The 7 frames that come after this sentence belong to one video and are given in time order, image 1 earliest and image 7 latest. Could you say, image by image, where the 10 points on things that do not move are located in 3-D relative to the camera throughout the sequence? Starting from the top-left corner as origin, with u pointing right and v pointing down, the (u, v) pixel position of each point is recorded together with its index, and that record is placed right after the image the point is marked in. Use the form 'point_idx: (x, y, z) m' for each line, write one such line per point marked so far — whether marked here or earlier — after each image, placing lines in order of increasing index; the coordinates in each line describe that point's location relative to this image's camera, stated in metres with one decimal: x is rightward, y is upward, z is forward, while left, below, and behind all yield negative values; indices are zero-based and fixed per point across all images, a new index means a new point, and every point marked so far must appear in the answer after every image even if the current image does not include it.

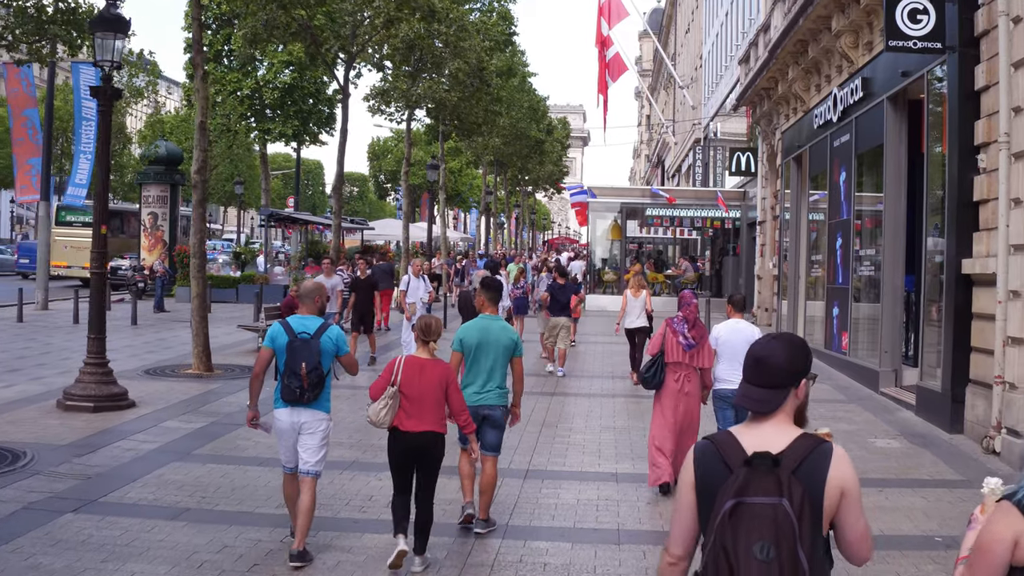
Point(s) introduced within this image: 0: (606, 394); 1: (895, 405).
0: (+1.2, -1.4, +13.2) m
1: (+4.8, -1.5, +12.8) m
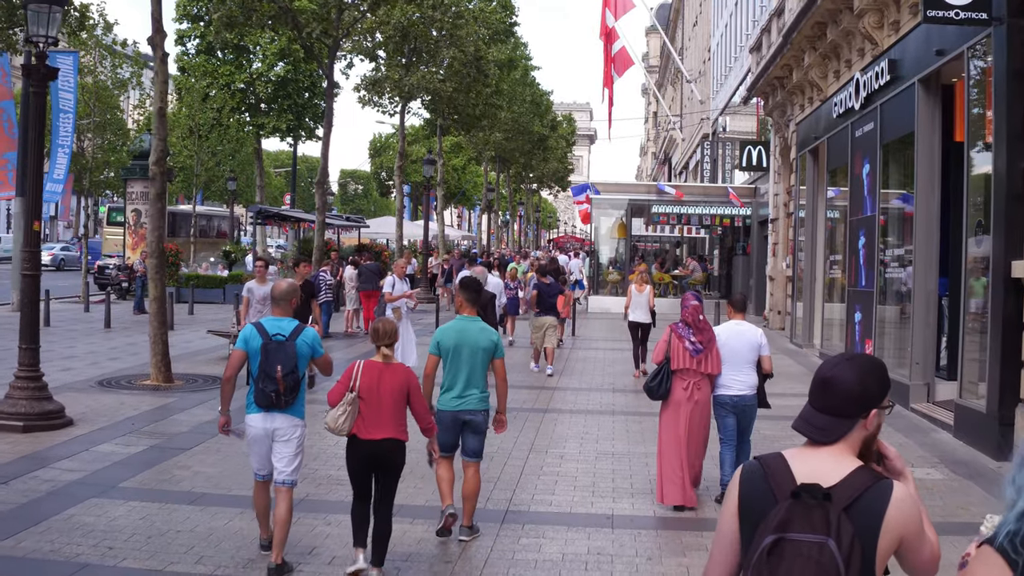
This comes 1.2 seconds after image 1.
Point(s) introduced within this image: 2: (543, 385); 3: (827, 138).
0: (+1.0, -1.4, +11.8) m
1: (+4.6, -1.5, +11.4) m
2: (+0.4, -1.3, +13.8) m
3: (+5.6, +2.6, +18.1) m
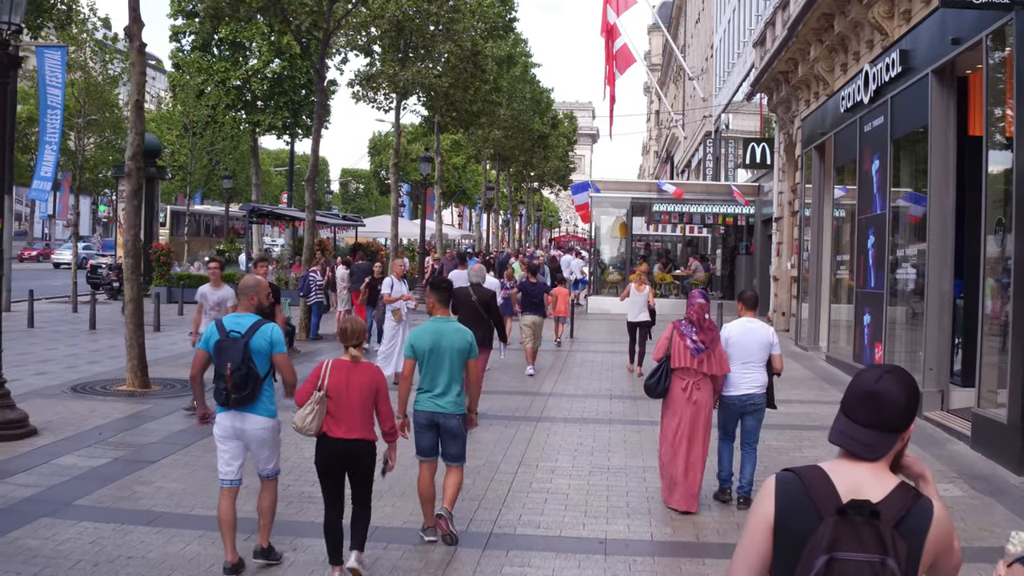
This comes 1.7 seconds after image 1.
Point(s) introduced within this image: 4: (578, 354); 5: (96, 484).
0: (+0.9, -1.4, +11.2) m
1: (+4.5, -1.5, +10.7) m
2: (+0.3, -1.3, +13.2) m
3: (+5.5, +2.6, +17.4) m
4: (+1.2, -1.2, +18.2) m
5: (-3.3, -1.6, +8.2) m
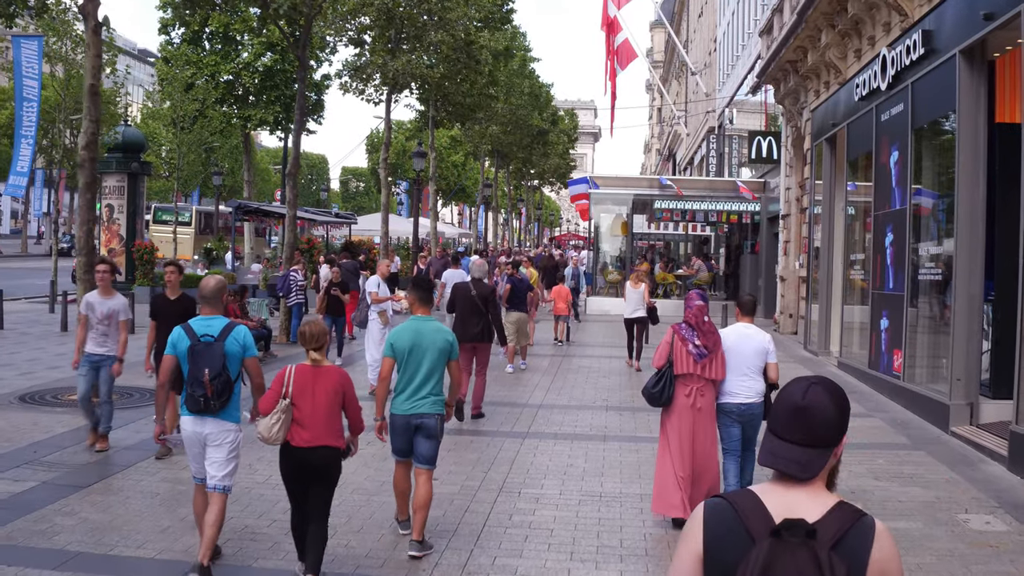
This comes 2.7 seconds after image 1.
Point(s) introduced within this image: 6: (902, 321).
0: (+0.8, -1.5, +10.1) m
1: (+4.4, -1.6, +9.7) m
2: (+0.2, -1.3, +12.1) m
3: (+5.3, +2.6, +16.4) m
4: (+1.0, -1.2, +17.1) m
5: (-3.5, -1.6, +7.2) m
6: (+4.8, -0.4, +12.7) m
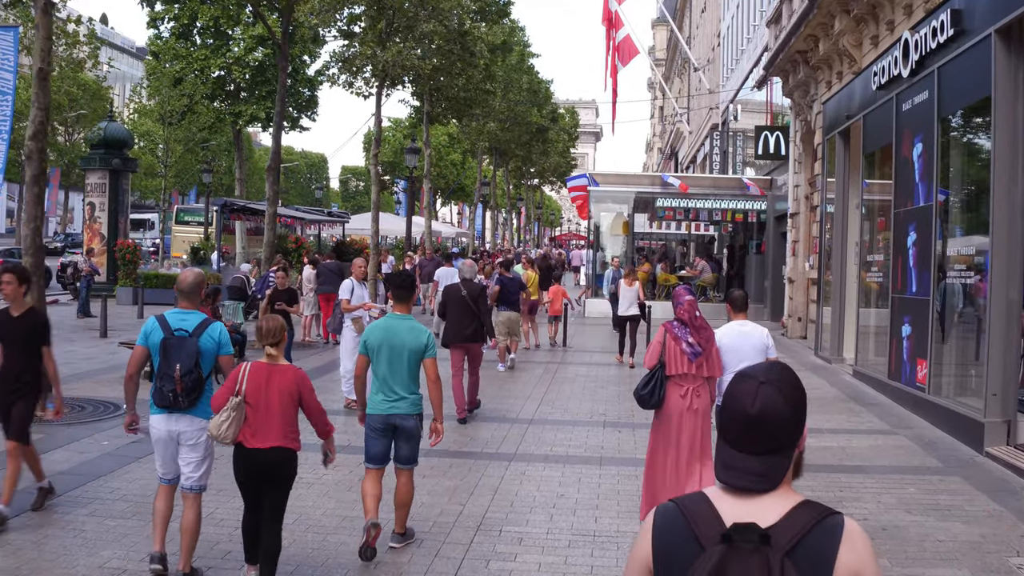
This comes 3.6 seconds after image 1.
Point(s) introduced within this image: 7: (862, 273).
0: (+0.6, -1.5, +9.1) m
1: (+4.3, -1.6, +8.6) m
2: (+0.1, -1.4, +11.1) m
3: (+5.2, +2.6, +15.3) m
4: (+0.9, -1.2, +16.1) m
5: (-3.6, -1.6, +6.1) m
6: (+4.7, -0.5, +11.6) m
7: (+5.2, +0.2, +15.3) m
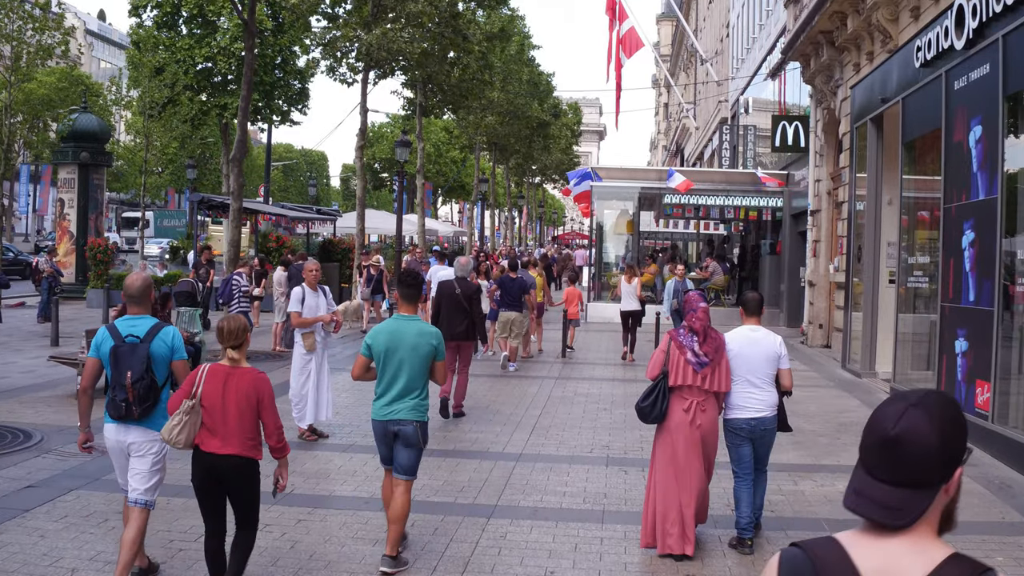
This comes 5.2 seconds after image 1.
0: (+0.5, -1.6, +7.3) m
1: (+4.1, -1.7, +6.8) m
2: (-0.1, -1.4, +9.3) m
3: (+5.1, +2.5, +13.5) m
4: (+0.8, -1.3, +14.3) m
5: (-3.8, -1.7, +4.4) m
6: (+4.6, -0.5, +9.8) m
7: (+5.1, +0.1, +13.5) m
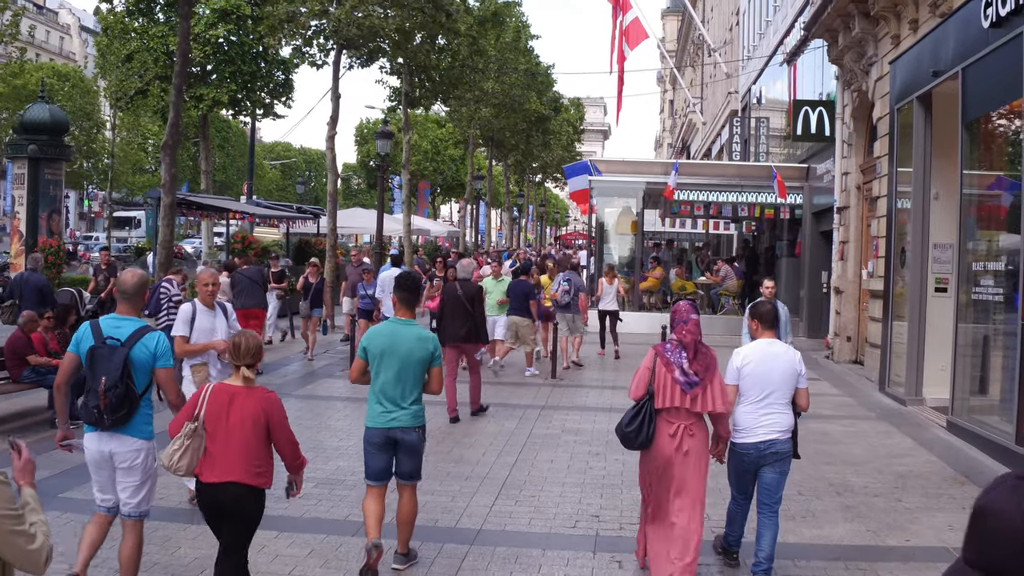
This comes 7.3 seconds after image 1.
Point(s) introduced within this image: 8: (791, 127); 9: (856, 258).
0: (+0.2, -1.7, +5.0) m
1: (+3.8, -1.8, +4.5) m
2: (-0.4, -1.6, +7.0) m
3: (+4.8, +2.4, +11.2) m
4: (+0.5, -1.4, +12.0) m
5: (-4.1, -1.8, +2.1) m
6: (+4.3, -0.7, +7.5) m
7: (+4.9, 0.0, +11.2) m
8: (+5.2, +3.0, +19.0) m
9: (+5.5, +0.5, +16.5) m
